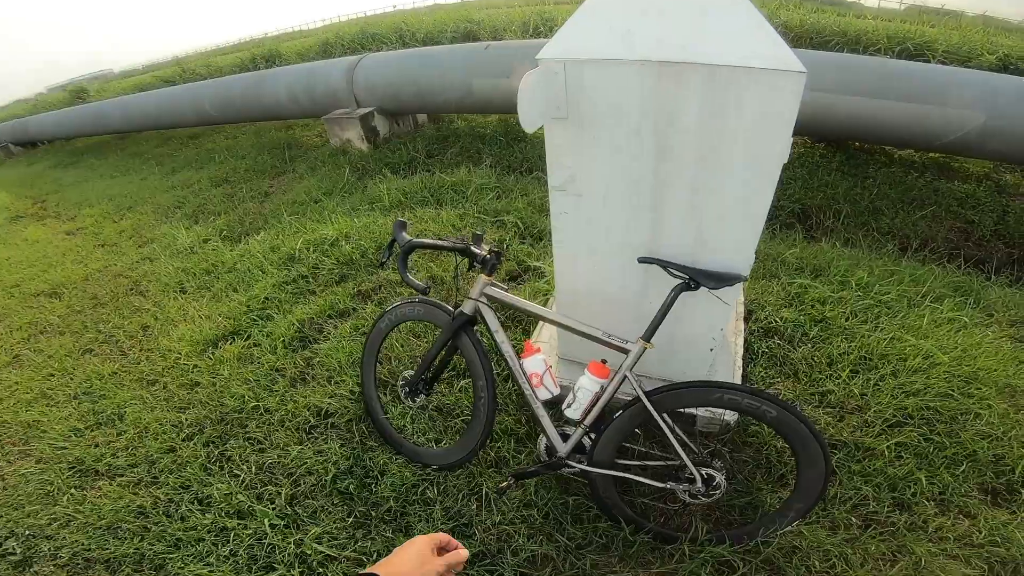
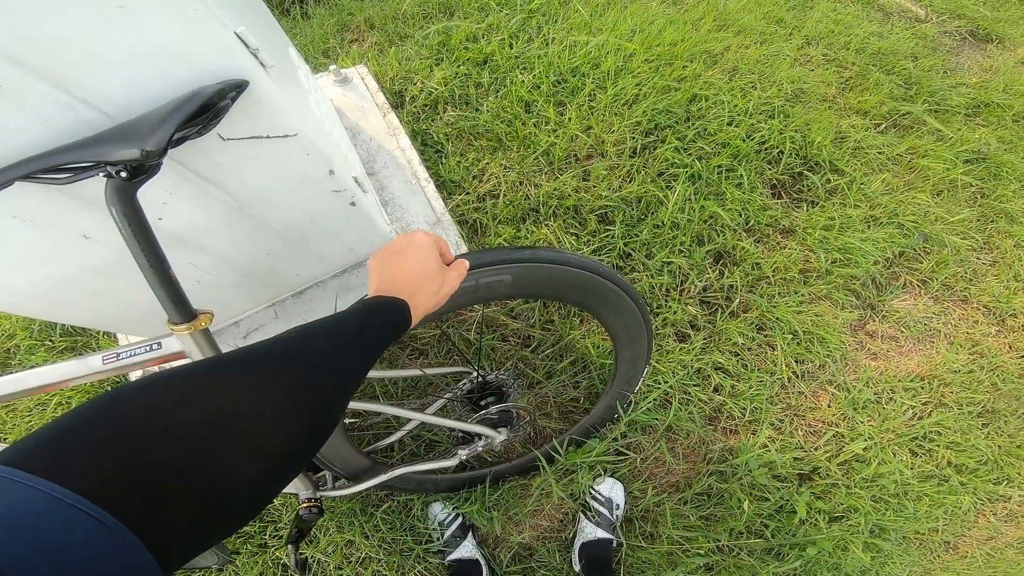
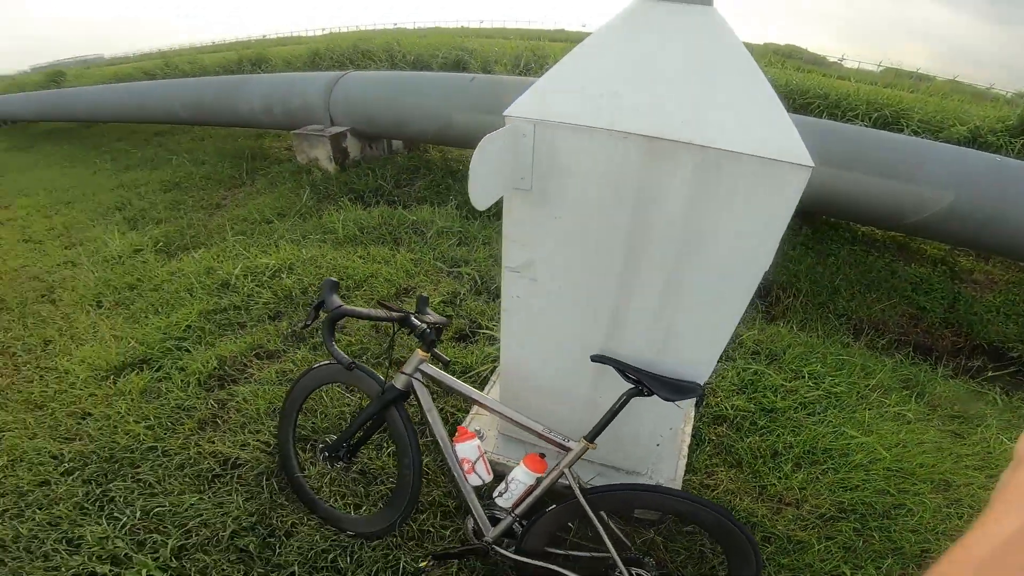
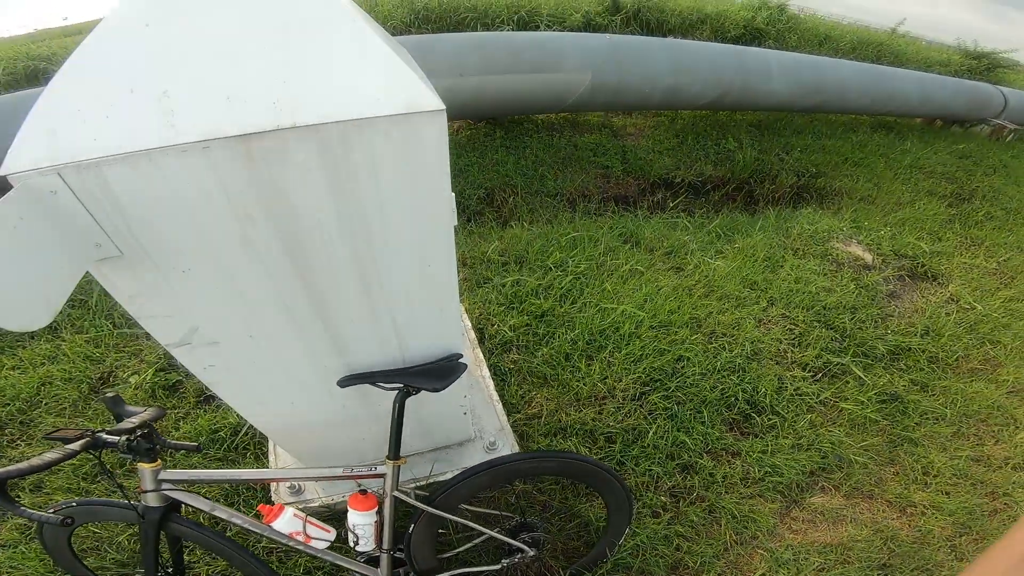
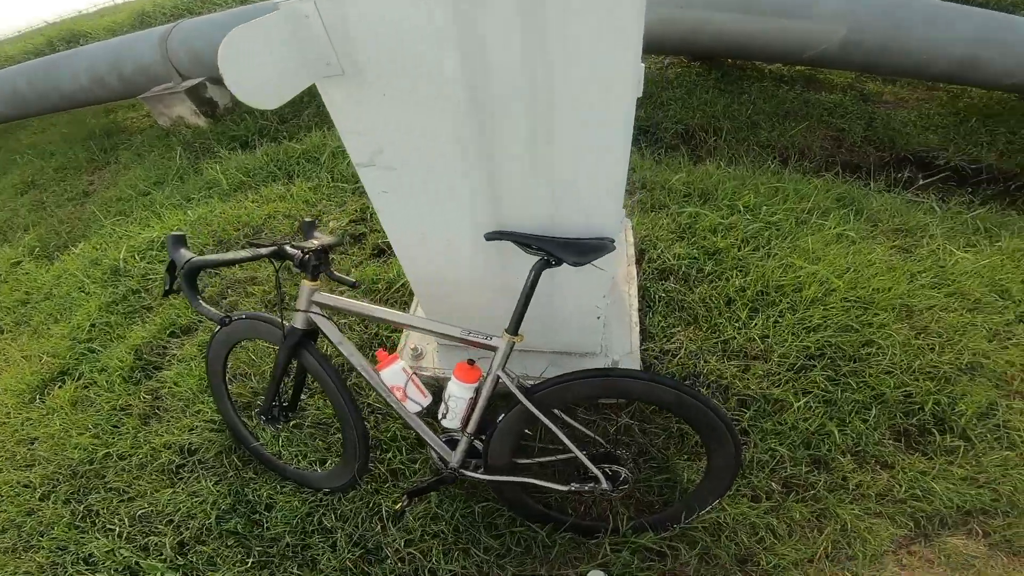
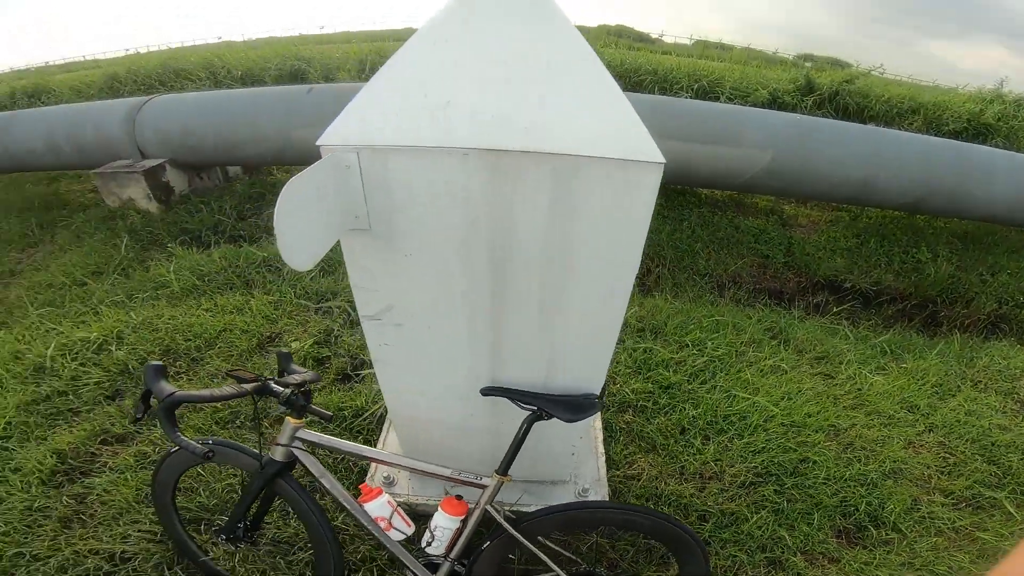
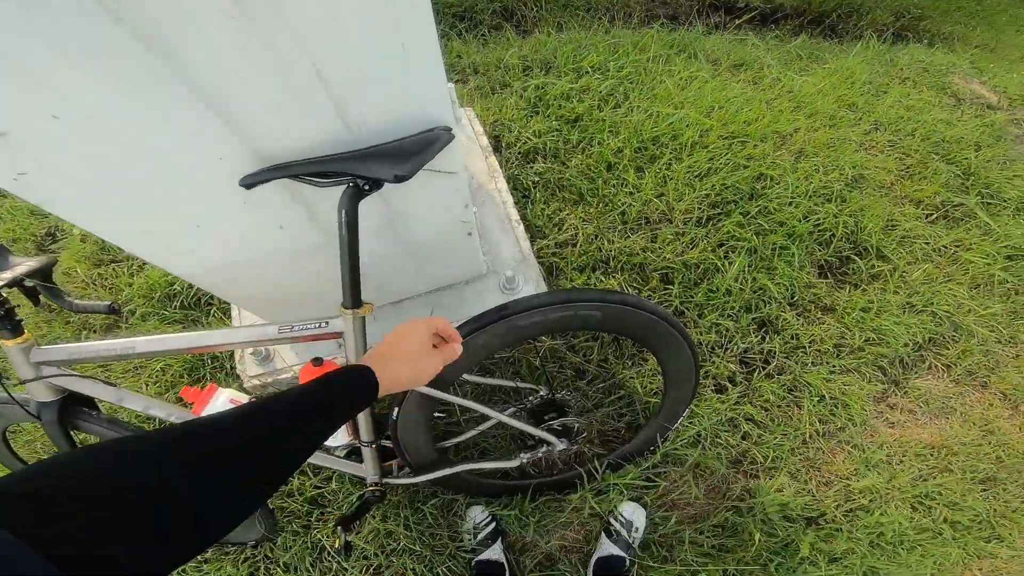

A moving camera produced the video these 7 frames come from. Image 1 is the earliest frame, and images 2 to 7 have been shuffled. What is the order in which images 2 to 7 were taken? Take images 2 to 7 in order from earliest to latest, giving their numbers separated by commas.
5, 7, 2, 4, 6, 3
